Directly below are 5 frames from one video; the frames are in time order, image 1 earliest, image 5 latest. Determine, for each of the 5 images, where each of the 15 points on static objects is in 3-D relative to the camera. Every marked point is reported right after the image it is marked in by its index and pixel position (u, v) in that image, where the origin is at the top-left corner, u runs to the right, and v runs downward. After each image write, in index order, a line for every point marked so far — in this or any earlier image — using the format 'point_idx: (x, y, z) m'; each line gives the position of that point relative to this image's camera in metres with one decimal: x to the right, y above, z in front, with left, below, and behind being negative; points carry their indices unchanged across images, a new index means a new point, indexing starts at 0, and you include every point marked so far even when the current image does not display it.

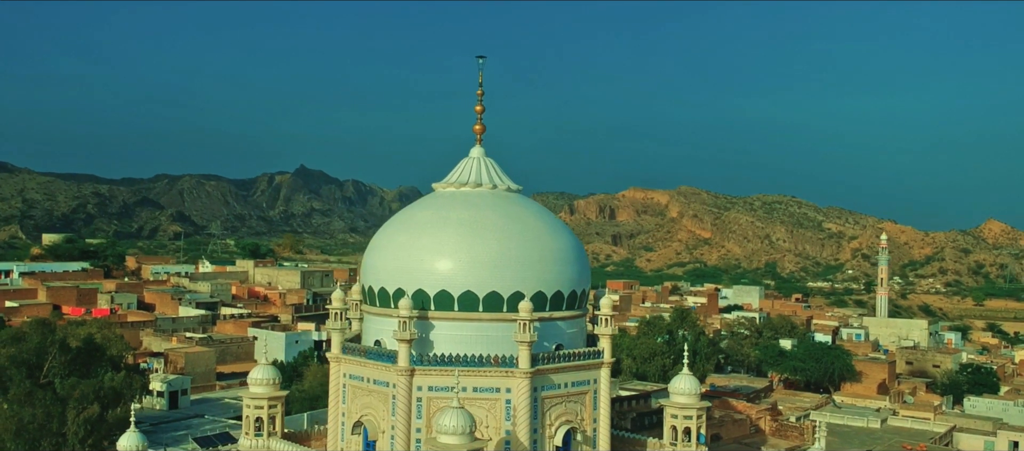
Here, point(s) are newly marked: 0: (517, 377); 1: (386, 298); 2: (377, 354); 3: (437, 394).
0: (+0.1, -1.8, +12.8) m
1: (-1.6, -0.9, +13.6) m
2: (-1.7, -1.6, +13.3) m
3: (-0.9, -2.0, +12.8) m
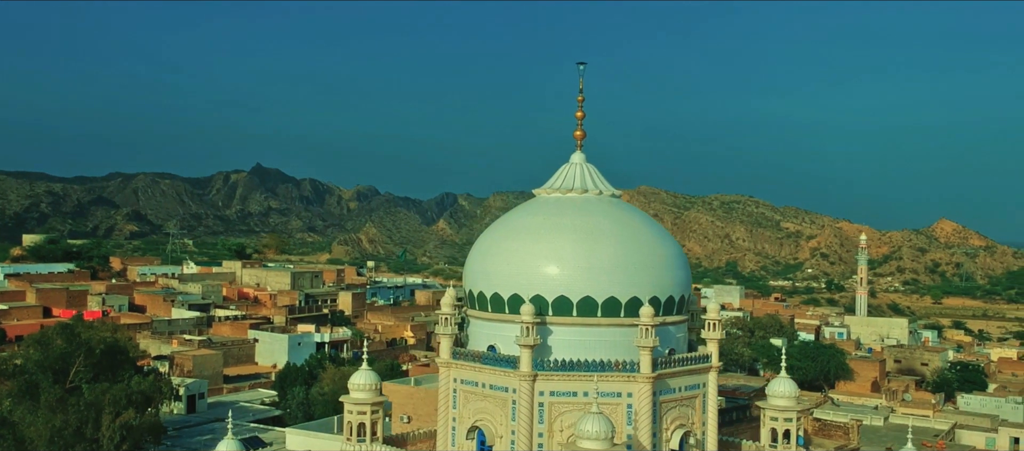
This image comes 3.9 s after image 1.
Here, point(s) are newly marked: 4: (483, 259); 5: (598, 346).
0: (+1.5, -1.9, +12.9) m
1: (-0.1, -1.0, +13.7) m
2: (-0.2, -1.7, +13.4) m
3: (+0.6, -2.1, +12.9) m
4: (-0.4, -0.4, +14.1) m
5: (+1.1, -1.5, +13.2) m
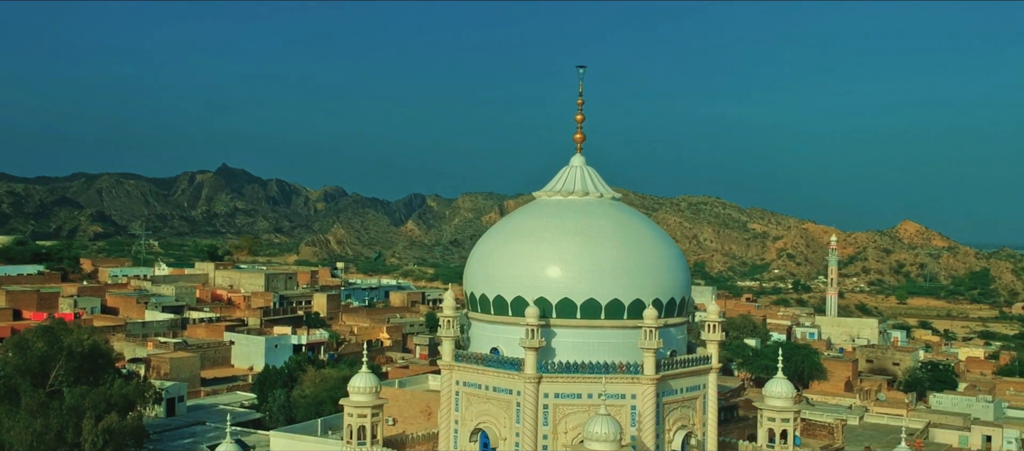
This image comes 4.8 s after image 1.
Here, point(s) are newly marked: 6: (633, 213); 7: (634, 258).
0: (+1.6, -1.9, +13.0) m
1: (-0.1, -1.0, +13.7) m
2: (-0.2, -1.7, +13.4) m
3: (+0.6, -2.1, +13.0) m
4: (-0.4, -0.5, +14.1) m
5: (+1.1, -1.5, +13.3) m
6: (+1.7, +0.2, +14.6) m
7: (+1.5, -0.4, +13.5) m
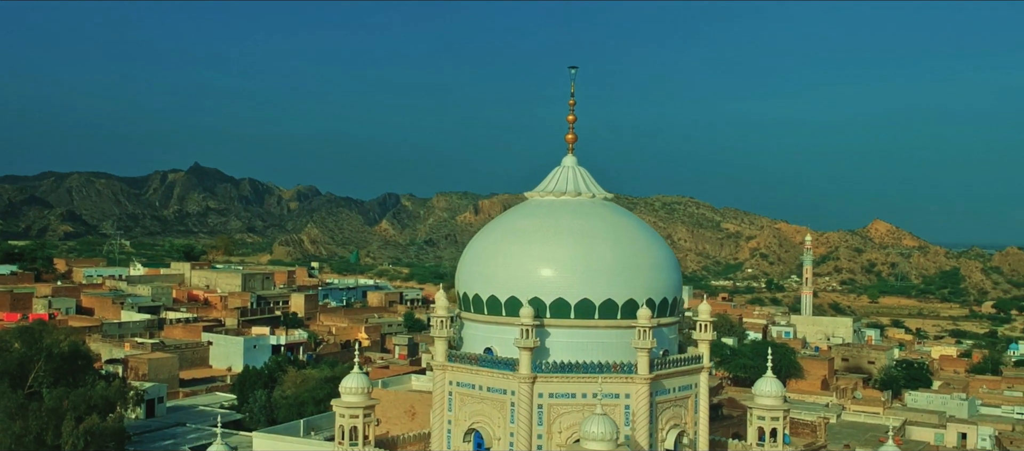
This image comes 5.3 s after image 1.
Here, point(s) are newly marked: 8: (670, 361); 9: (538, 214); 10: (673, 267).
0: (+1.5, -1.9, +13.1) m
1: (-0.2, -1.0, +13.7) m
2: (-0.3, -1.7, +13.4) m
3: (+0.6, -2.1, +13.0) m
4: (-0.5, -0.5, +14.1) m
5: (+1.0, -1.5, +13.3) m
6: (+1.5, +0.2, +14.7) m
7: (+1.5, -0.4, +13.6) m
8: (+2.0, -1.7, +13.5) m
9: (+0.3, +0.2, +14.3) m
10: (+2.1, -0.6, +14.2) m
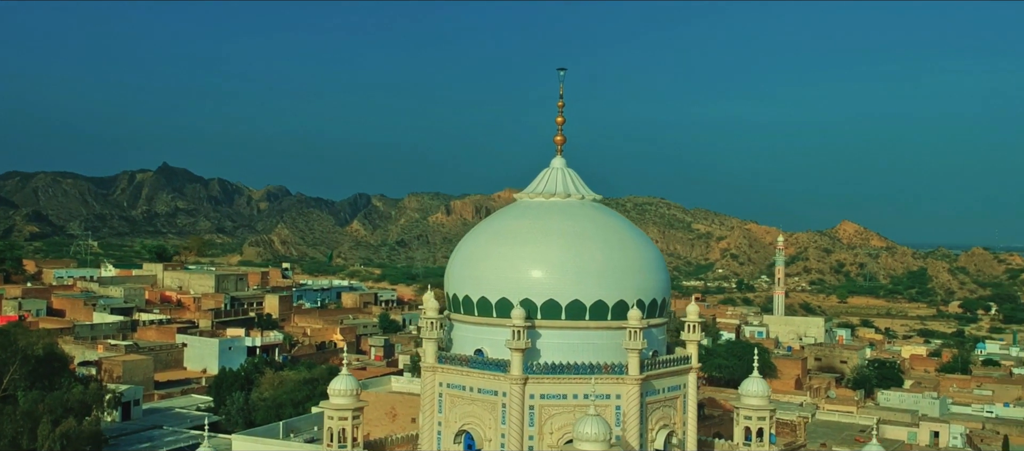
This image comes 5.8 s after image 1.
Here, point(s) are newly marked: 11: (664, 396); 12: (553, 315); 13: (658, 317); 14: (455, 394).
0: (+1.4, -2.0, +13.1) m
1: (-0.3, -1.1, +13.8) m
2: (-0.4, -1.7, +13.4) m
3: (+0.5, -2.2, +13.1) m
4: (-0.6, -0.5, +14.1) m
5: (+0.9, -1.6, +13.4) m
6: (+1.4, +0.2, +14.7) m
7: (+1.3, -0.4, +13.7) m
8: (+1.9, -1.7, +13.6) m
9: (+0.2, +0.1, +14.3) m
10: (+2.0, -0.6, +14.3) m
11: (+2.0, -2.2, +13.7) m
12: (+0.5, -1.1, +13.4) m
13: (+1.9, -1.2, +14.2) m
14: (-0.7, -2.2, +13.7) m
